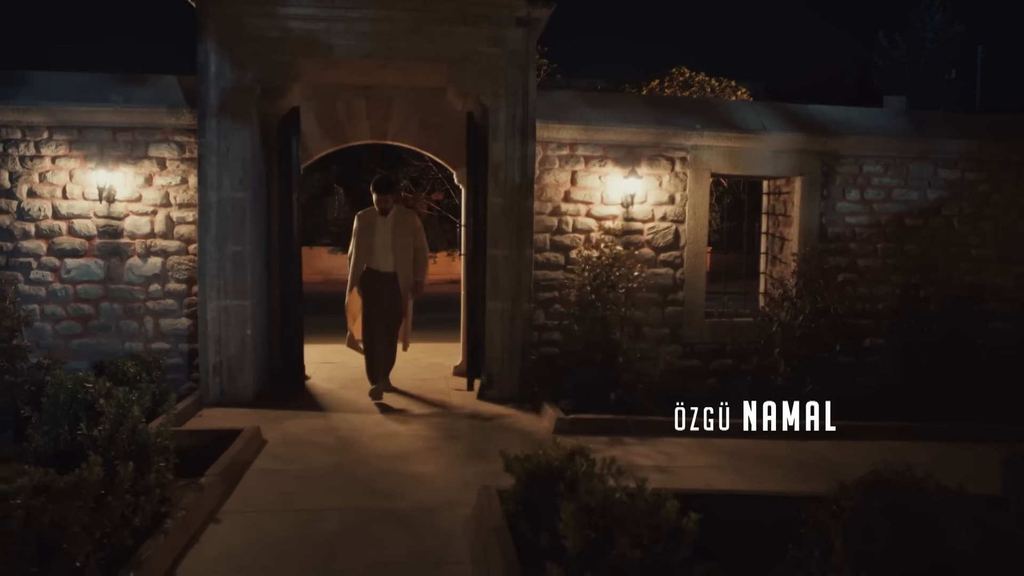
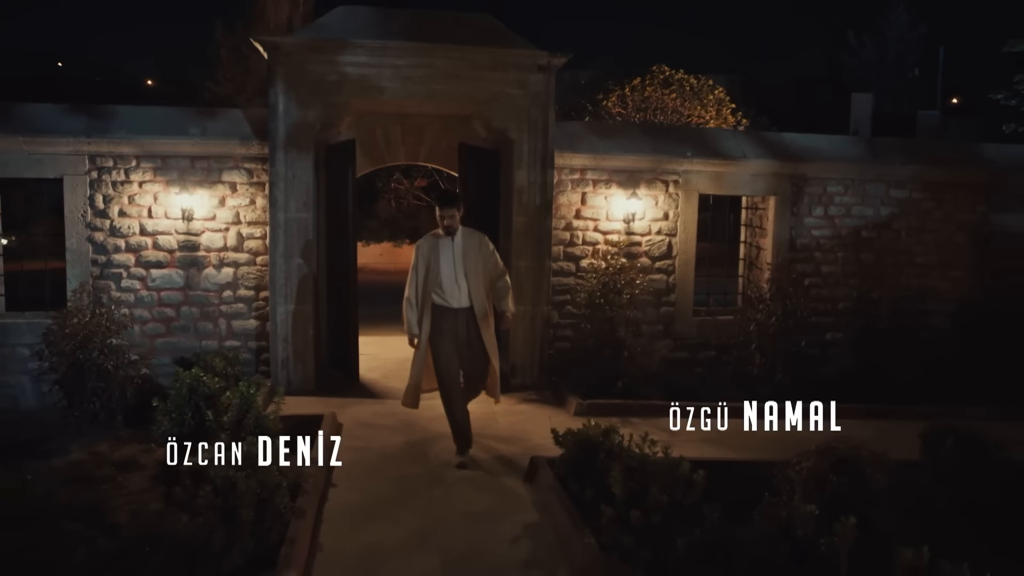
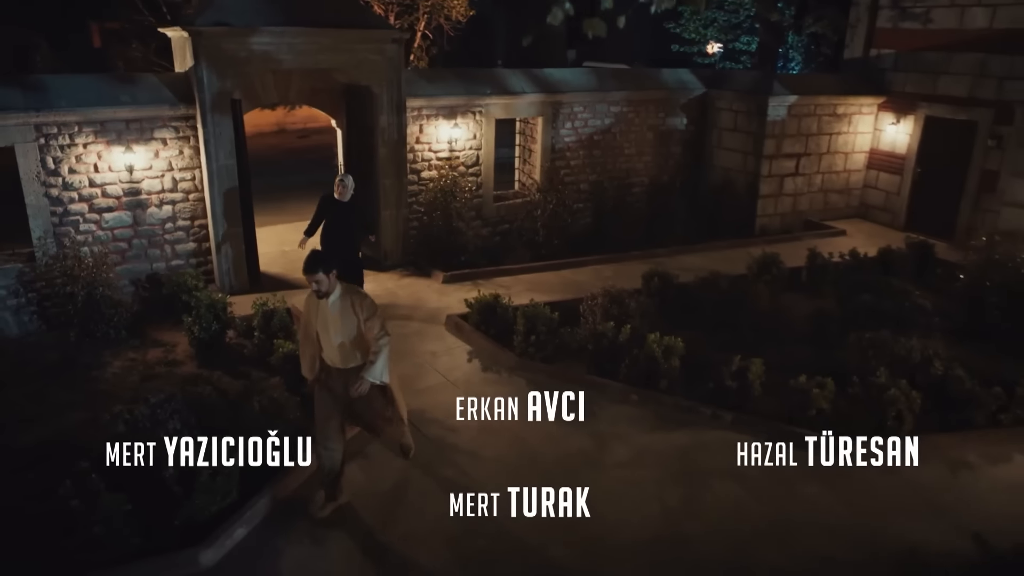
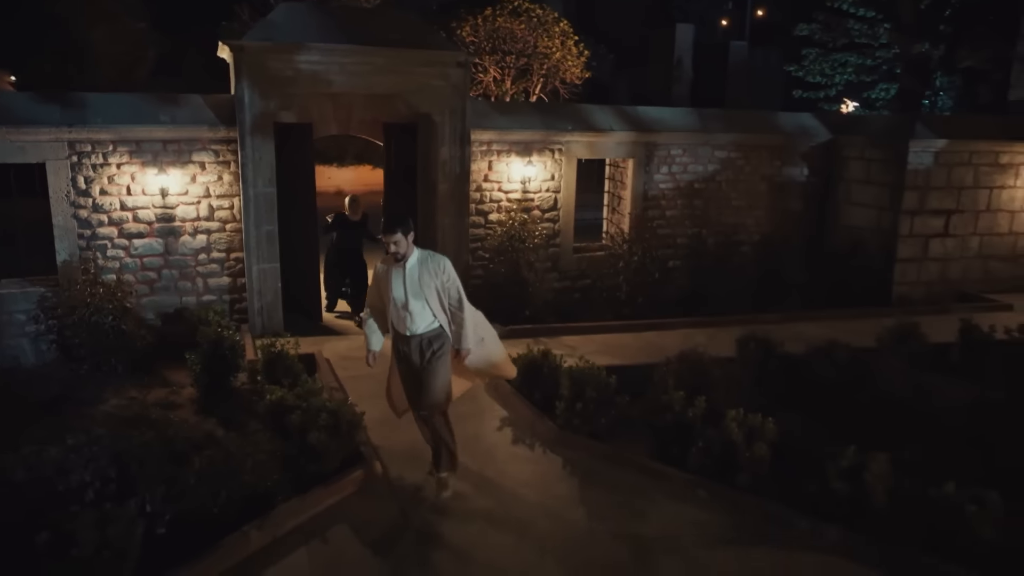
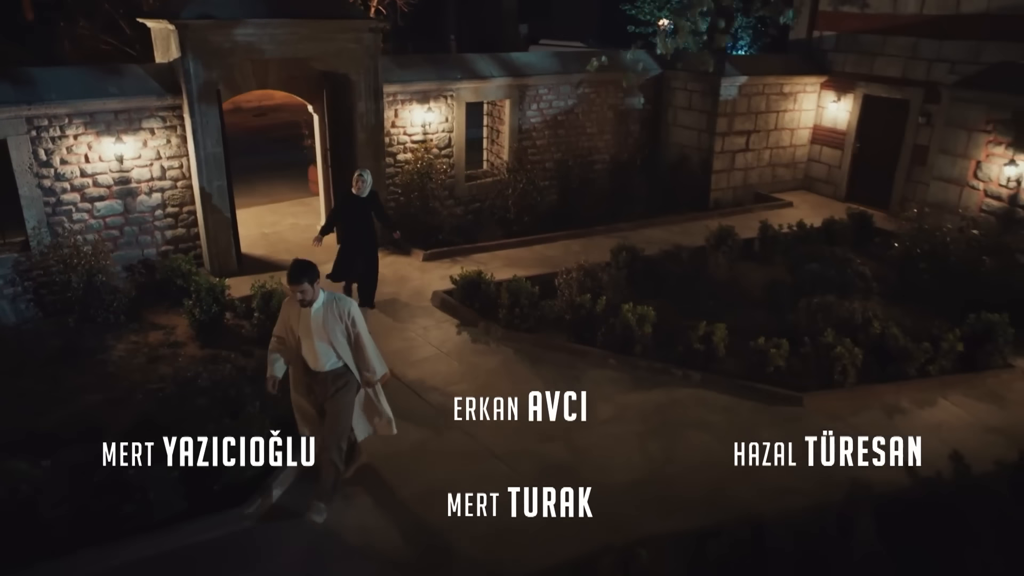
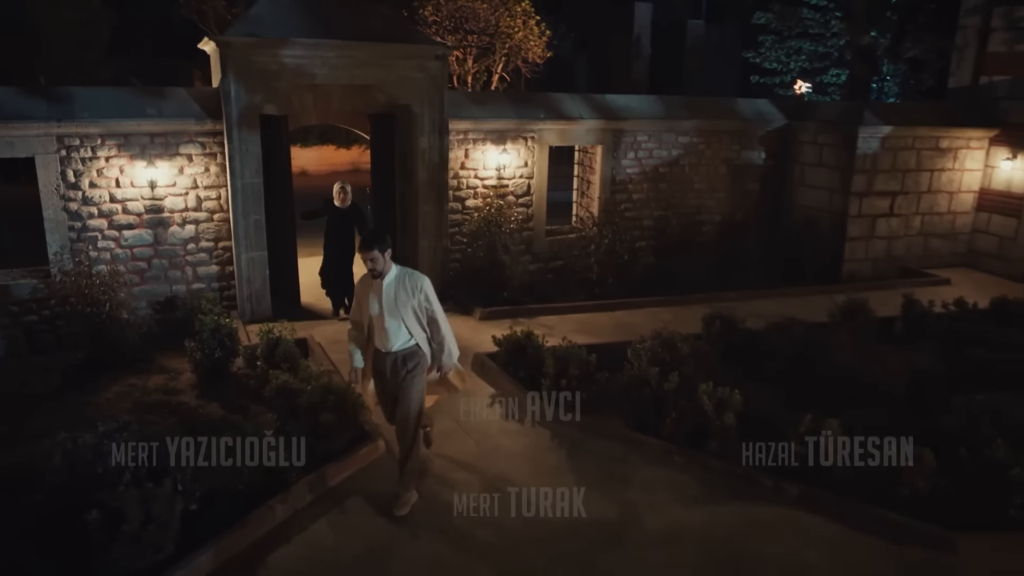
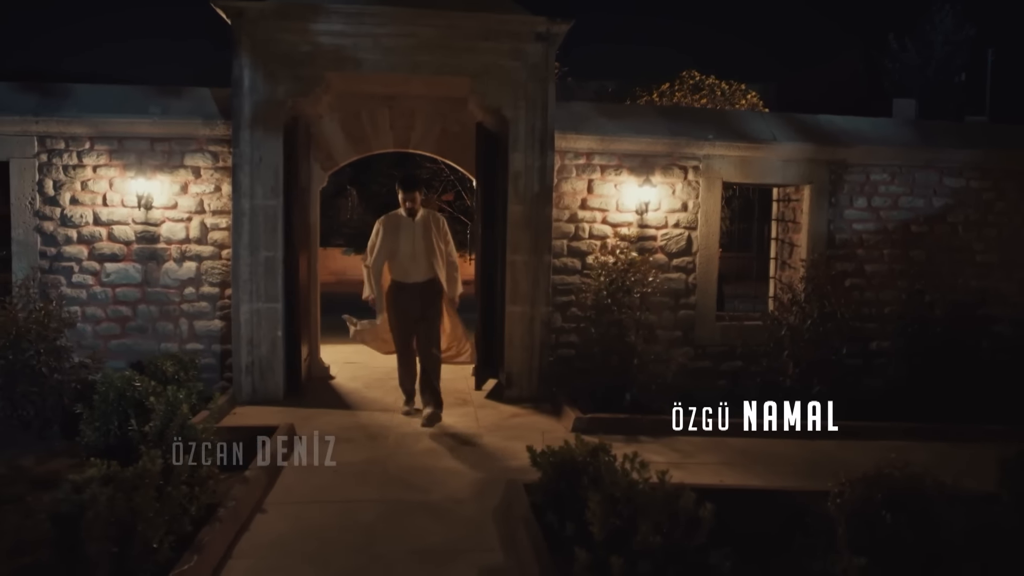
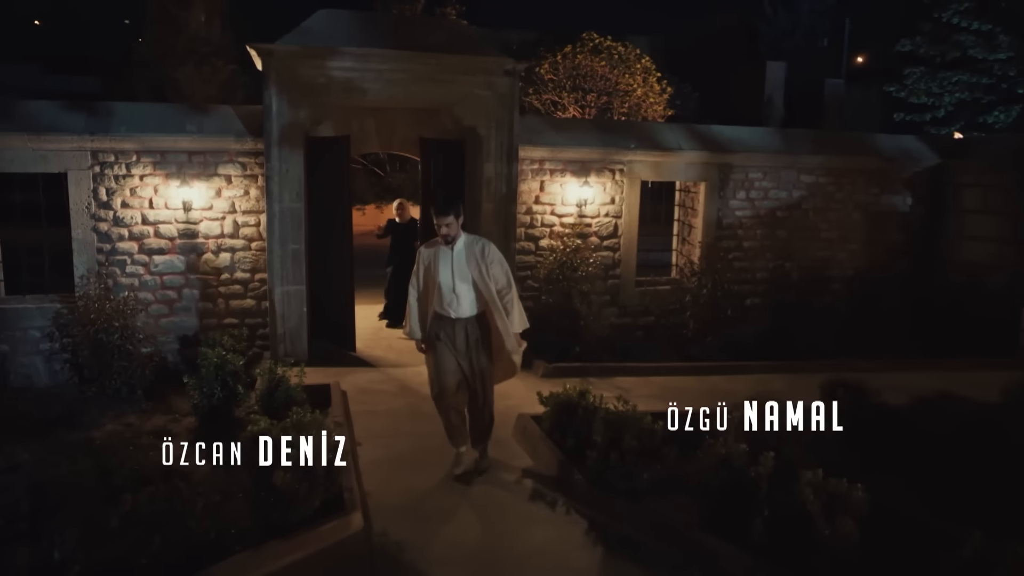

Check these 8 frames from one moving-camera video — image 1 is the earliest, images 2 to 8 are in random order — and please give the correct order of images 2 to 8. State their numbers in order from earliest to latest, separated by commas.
7, 2, 8, 4, 6, 3, 5
